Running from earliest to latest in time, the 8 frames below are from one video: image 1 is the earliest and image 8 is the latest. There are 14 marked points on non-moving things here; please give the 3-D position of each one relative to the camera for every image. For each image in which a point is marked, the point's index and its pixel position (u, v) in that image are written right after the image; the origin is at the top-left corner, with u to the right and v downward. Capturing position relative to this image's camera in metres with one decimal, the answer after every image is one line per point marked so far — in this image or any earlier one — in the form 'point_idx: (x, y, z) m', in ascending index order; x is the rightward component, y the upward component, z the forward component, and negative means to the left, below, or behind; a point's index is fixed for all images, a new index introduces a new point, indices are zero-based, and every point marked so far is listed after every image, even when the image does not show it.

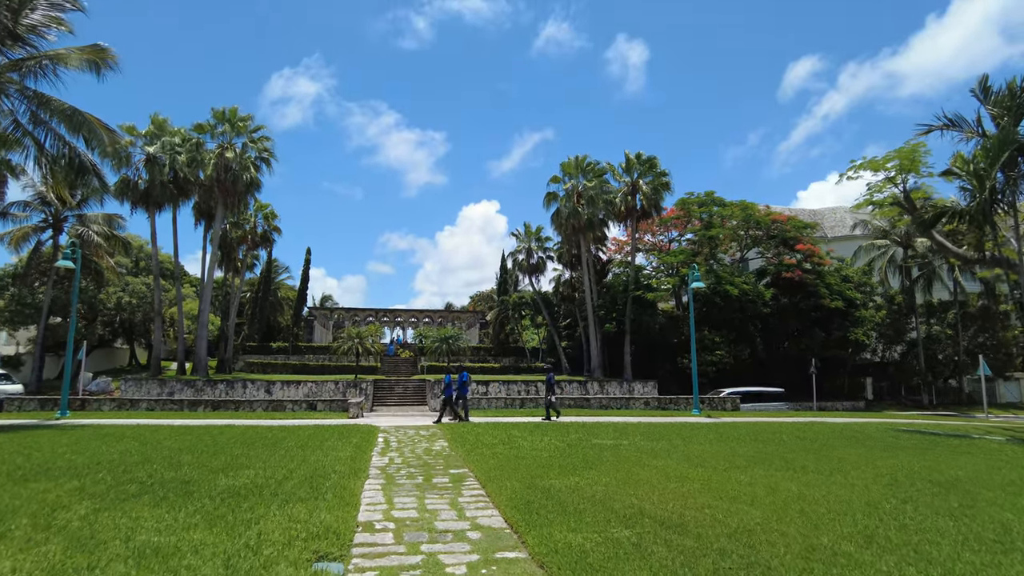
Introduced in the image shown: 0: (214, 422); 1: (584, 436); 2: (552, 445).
0: (-8.1, -3.7, +18.2) m
1: (+1.7, -3.3, +14.9) m
2: (+0.8, -3.1, +13.2) m
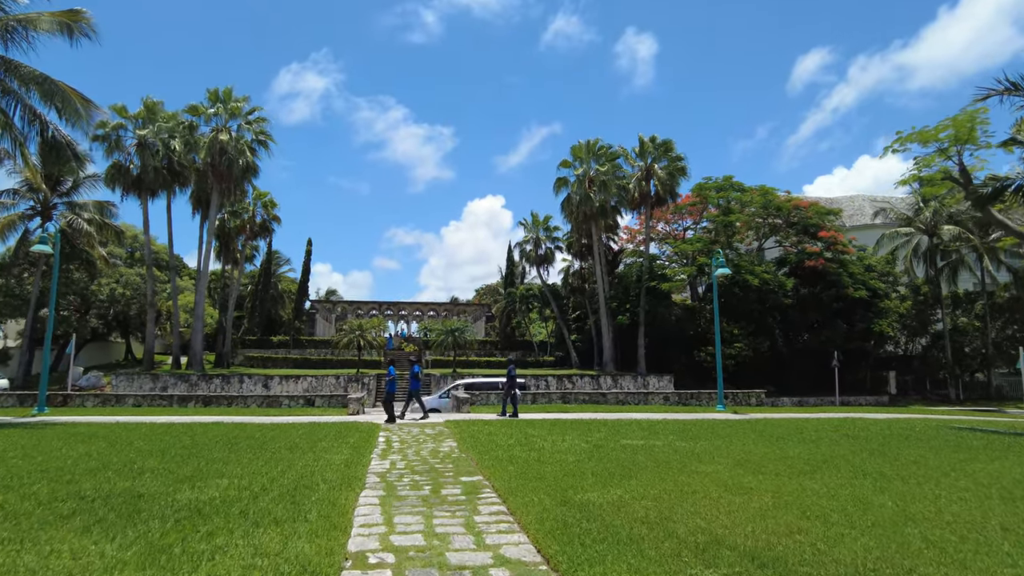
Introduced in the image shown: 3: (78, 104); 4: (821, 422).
0: (-7.7, -3.3, +16.7) m
1: (+2.0, -3.0, +13.3) m
2: (+1.1, -2.7, +11.6) m
3: (-11.1, +4.7, +17.1) m
4: (+7.9, -3.5, +17.2) m
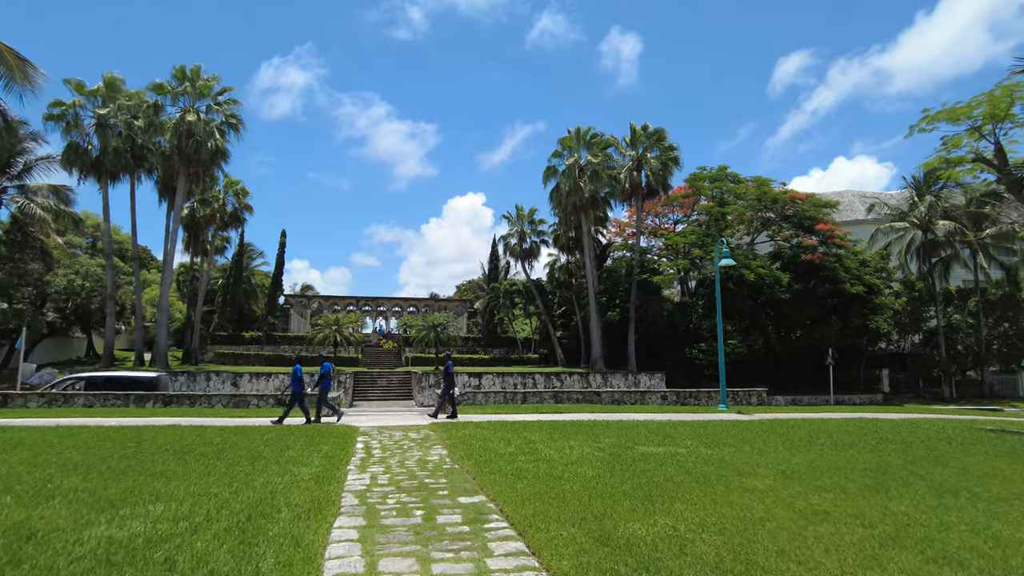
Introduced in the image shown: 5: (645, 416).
0: (-7.9, -3.0, +14.7) m
1: (+2.0, -2.7, +11.7) m
2: (+1.1, -2.5, +9.9) m
3: (-11.2, +5.1, +15.0) m
4: (+7.8, -3.2, +15.8) m
5: (+3.7, -3.6, +18.6) m
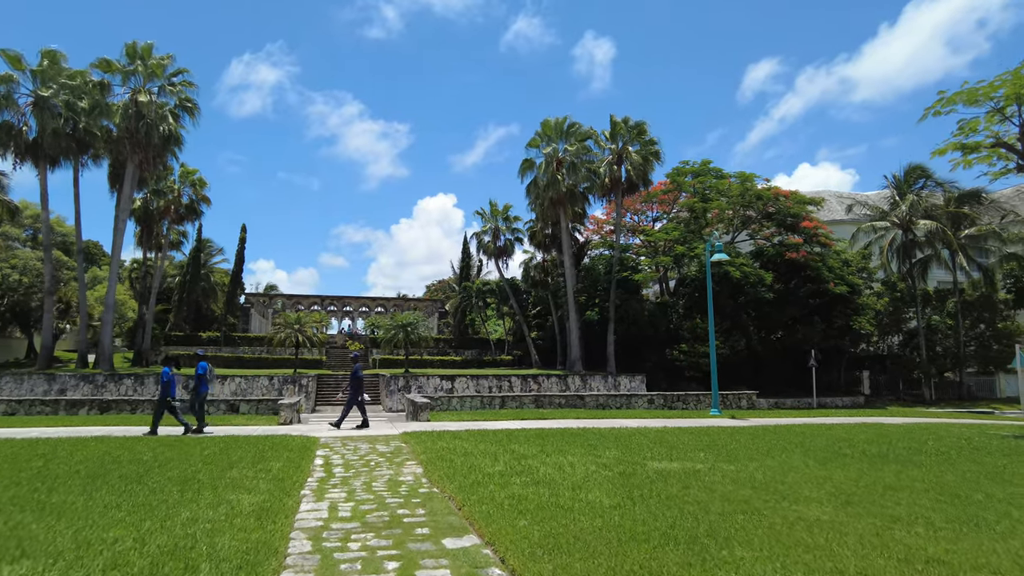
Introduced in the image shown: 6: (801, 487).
0: (-8.2, -2.8, +12.7) m
1: (+1.8, -2.5, +10.1) m
2: (+1.0, -2.3, +8.3) m
3: (-11.5, +5.3, +12.8) m
4: (+7.4, -3.1, +14.4) m
5: (+3.2, -3.4, +17.1) m
6: (+3.4, -2.3, +7.7) m
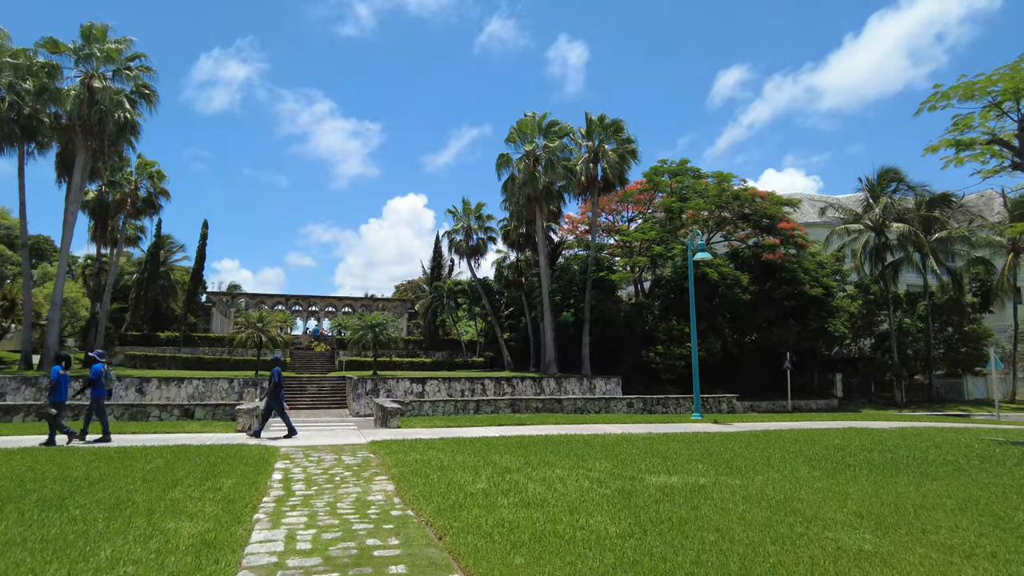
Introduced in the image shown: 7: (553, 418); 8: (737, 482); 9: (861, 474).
0: (-8.6, -2.6, +11.3) m
1: (+1.5, -2.5, +9.2) m
2: (+0.9, -2.3, +7.4) m
3: (-11.8, +5.4, +11.3) m
4: (+6.9, -3.1, +13.8) m
5: (+2.6, -3.4, +16.2) m
6: (+3.2, -2.3, +6.9) m
7: (+1.2, -3.8, +19.3) m
8: (+2.8, -2.4, +8.3) m
9: (+4.8, -2.6, +9.3) m
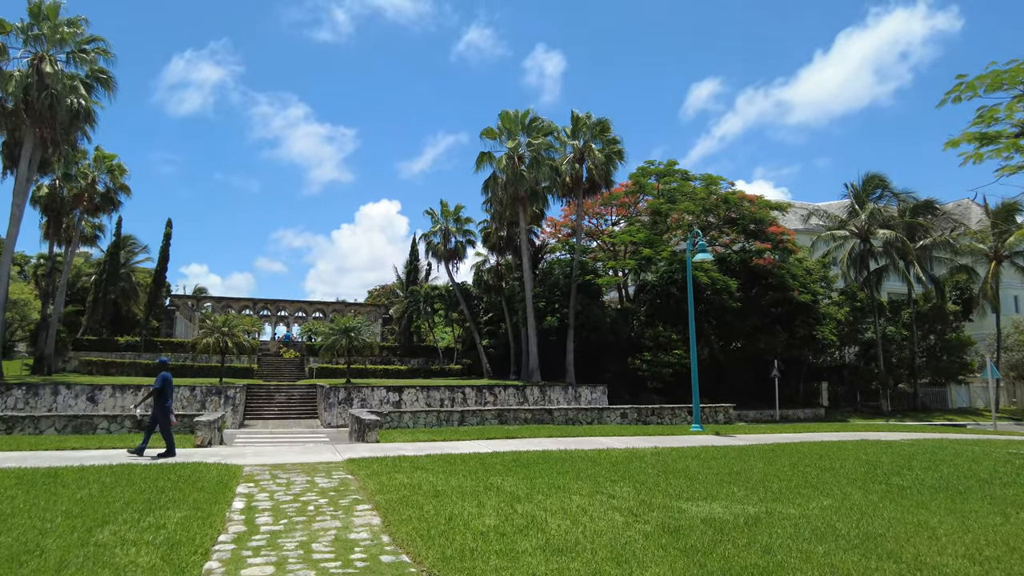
0: (-8.5, -2.5, +9.5) m
1: (+1.6, -2.4, +7.8) m
2: (+1.0, -2.2, +6.0) m
3: (-11.8, +5.6, +9.5) m
4: (+6.8, -3.1, +12.6) m
5: (+2.4, -3.4, +14.9) m
6: (+3.4, -2.2, +5.6) m
7: (+0.9, -3.8, +17.9) m
8: (+2.9, -2.4, +7.0) m
9: (+4.9, -2.5, +8.0) m
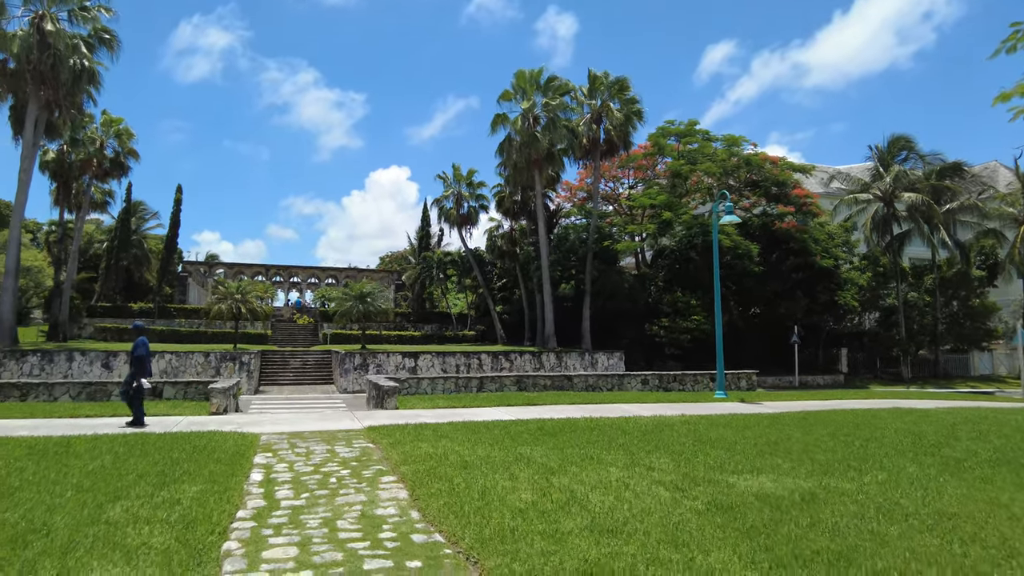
0: (-8.1, -2.0, +9.2) m
1: (+2.0, -2.0, +7.3) m
2: (+1.4, -1.8, +5.5) m
3: (-11.4, +6.1, +8.8) m
4: (+7.3, -2.4, +12.1) m
5: (+2.9, -2.6, +14.4) m
6: (+3.7, -1.8, +5.1) m
7: (+1.4, -2.8, +17.5) m
8: (+3.3, -1.9, +6.5) m
9: (+5.3, -2.1, +7.5) m
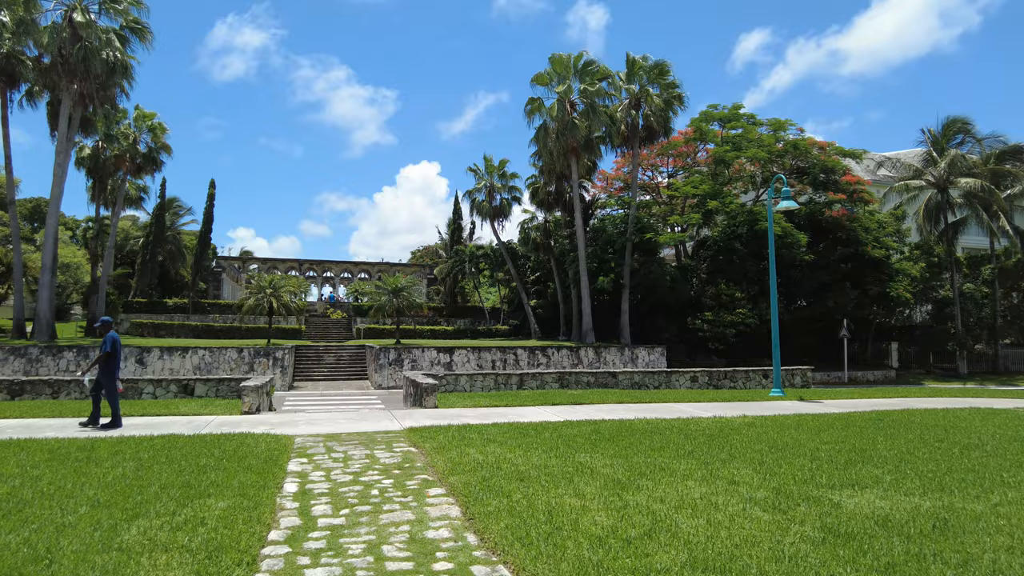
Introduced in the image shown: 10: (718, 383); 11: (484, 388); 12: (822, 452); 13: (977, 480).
0: (-7.4, -1.9, +8.7) m
1: (+2.6, -1.9, +6.4) m
2: (+1.9, -1.7, +4.6) m
3: (-10.7, +6.1, +8.4) m
4: (+8.1, -2.2, +10.9) m
5: (+3.8, -2.4, +13.4) m
6: (+4.3, -1.7, +4.1) m
7: (+2.5, -2.6, +16.6) m
8: (+3.9, -1.8, +5.5) m
9: (+5.9, -1.9, +6.4) m
10: (+6.1, -2.9, +20.1) m
11: (-0.8, -2.6, +17.7) m
12: (+3.9, -2.0, +8.4) m
13: (+4.6, -1.9, +6.7) m
